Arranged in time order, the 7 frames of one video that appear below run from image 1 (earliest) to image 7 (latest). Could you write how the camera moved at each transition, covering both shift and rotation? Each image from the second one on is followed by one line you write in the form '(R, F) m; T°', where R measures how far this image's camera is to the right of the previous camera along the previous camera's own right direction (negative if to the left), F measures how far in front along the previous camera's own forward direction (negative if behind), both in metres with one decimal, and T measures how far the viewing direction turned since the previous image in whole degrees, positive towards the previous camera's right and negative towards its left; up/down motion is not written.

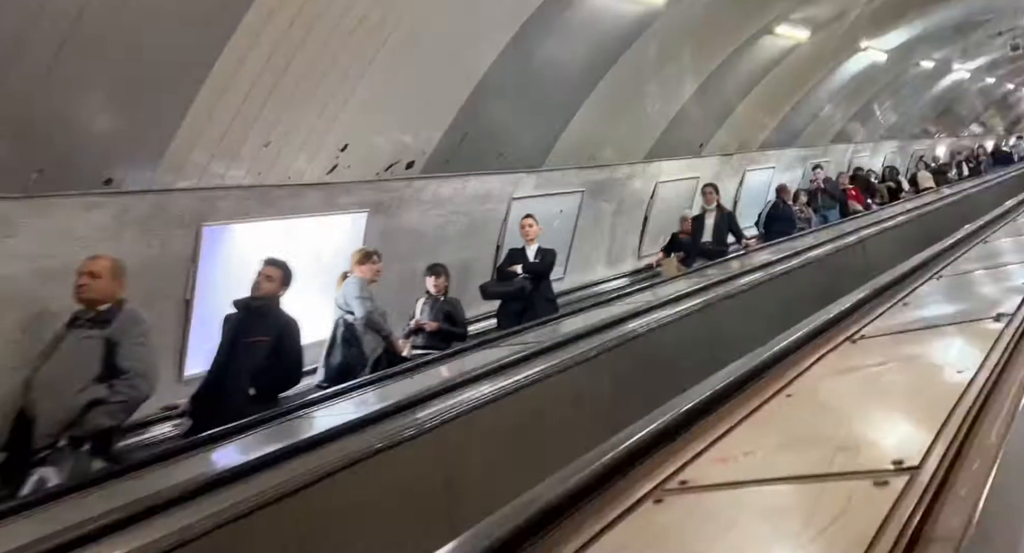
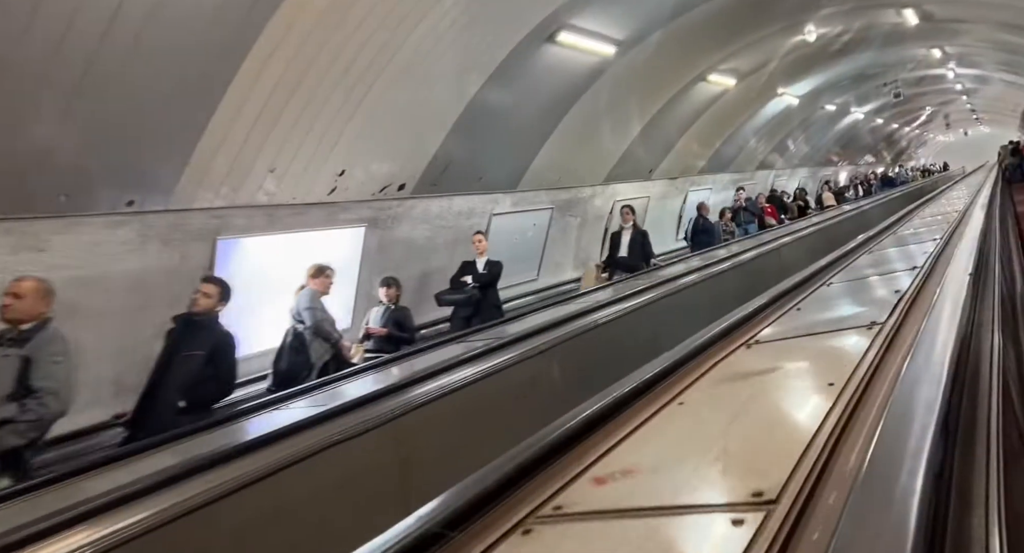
(-0.4, -0.6) m; +4°
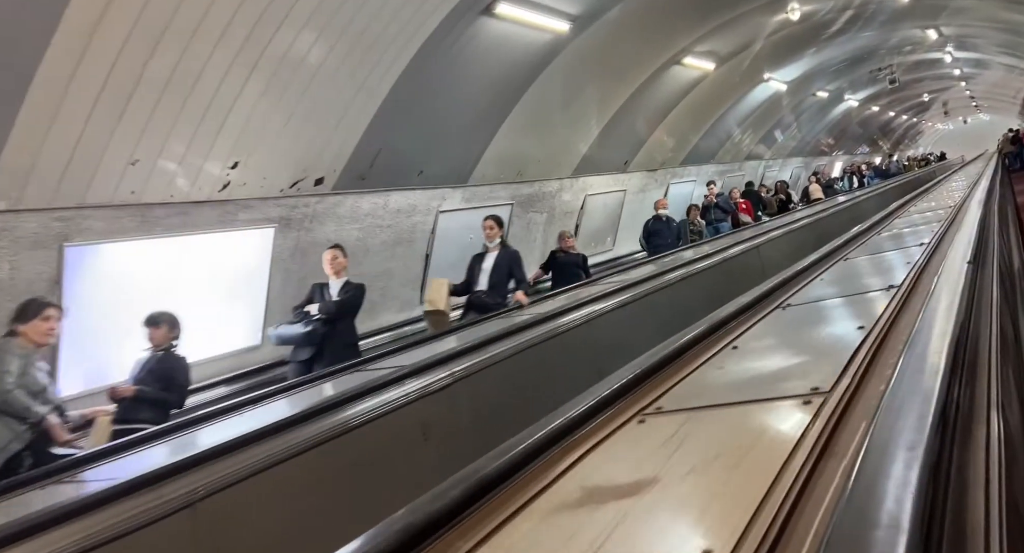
(+0.4, +0.7) m; 0°
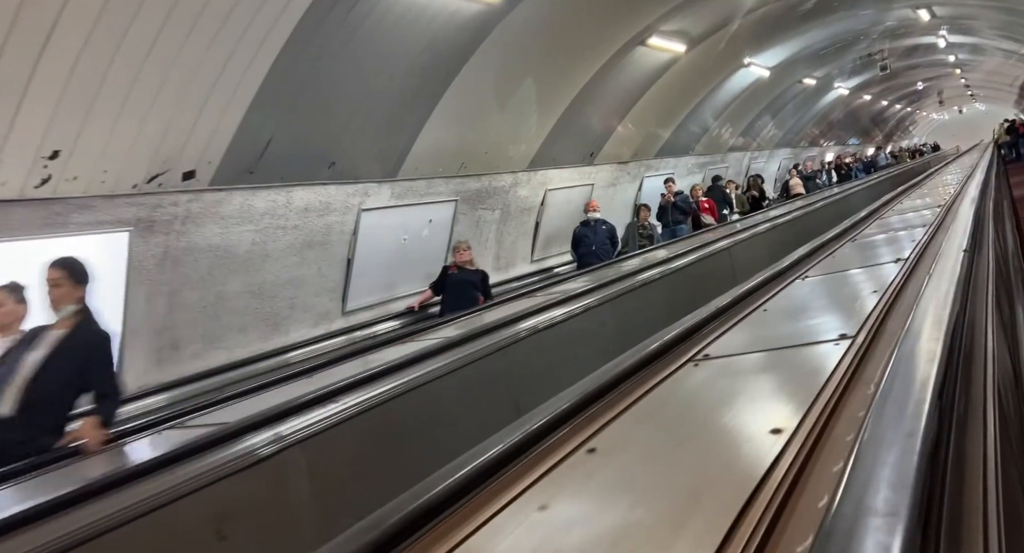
(+0.5, +0.8) m; 0°
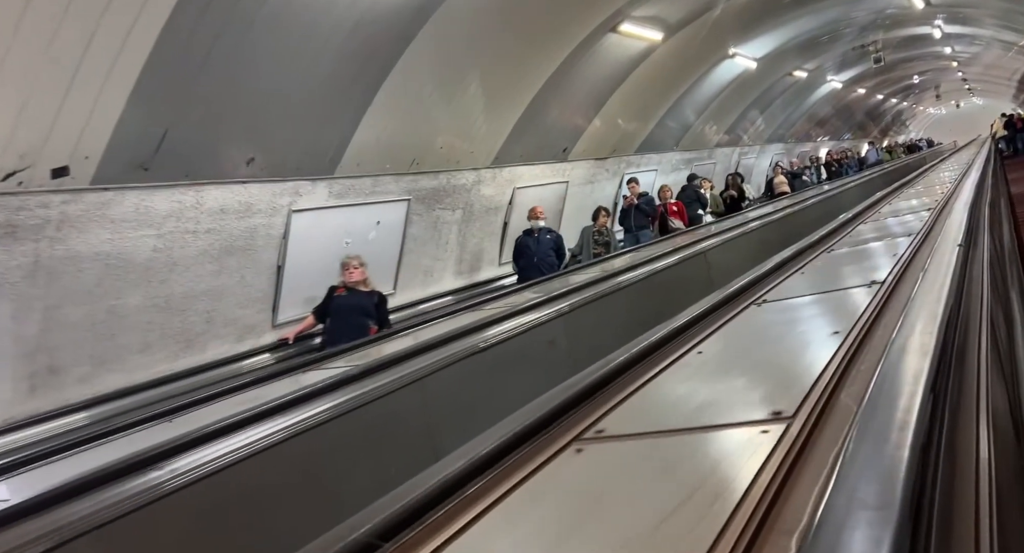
(+0.3, +0.6) m; 0°
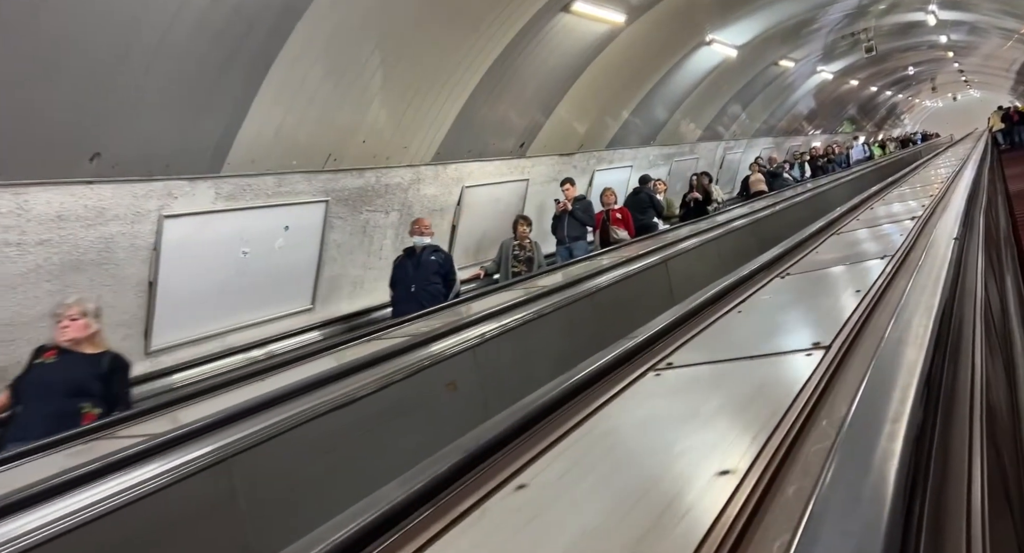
(+0.5, +0.9) m; 0°
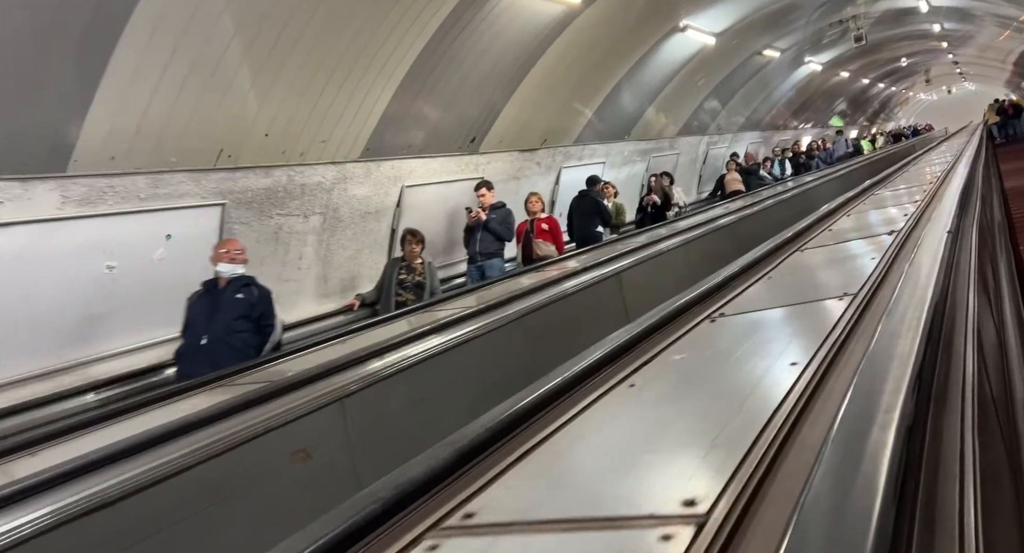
(+0.4, +0.8) m; 0°
